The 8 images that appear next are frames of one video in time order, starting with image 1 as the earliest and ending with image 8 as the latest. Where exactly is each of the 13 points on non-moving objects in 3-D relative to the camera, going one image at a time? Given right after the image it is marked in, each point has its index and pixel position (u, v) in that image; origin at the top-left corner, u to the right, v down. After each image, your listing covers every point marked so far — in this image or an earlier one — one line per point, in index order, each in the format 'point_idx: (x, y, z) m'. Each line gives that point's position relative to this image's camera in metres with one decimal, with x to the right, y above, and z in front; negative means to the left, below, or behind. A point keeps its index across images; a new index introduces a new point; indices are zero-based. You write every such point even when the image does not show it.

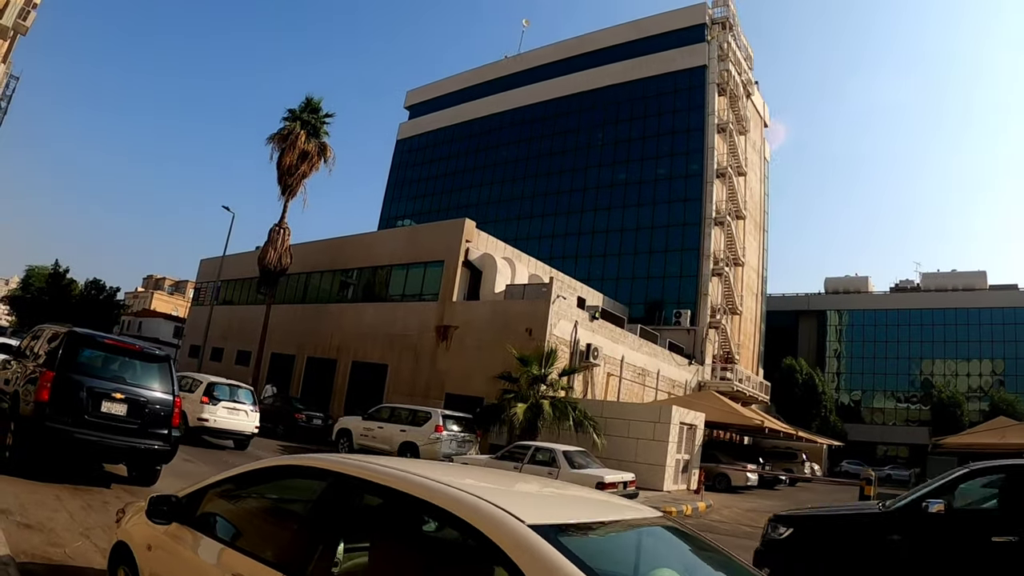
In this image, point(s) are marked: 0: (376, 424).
0: (-3.7, -3.7, +15.9) m
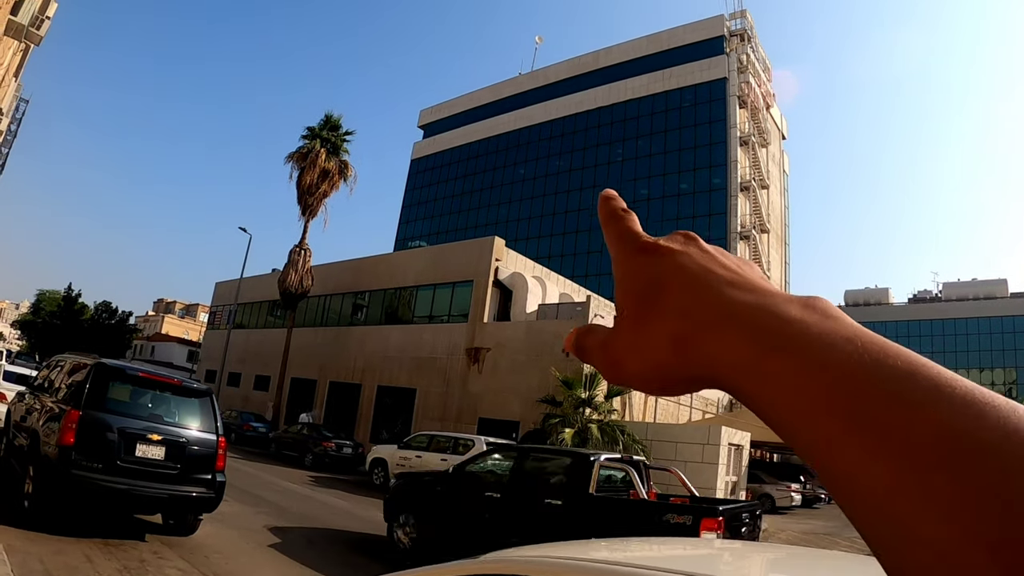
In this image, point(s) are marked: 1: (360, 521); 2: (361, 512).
0: (-2.5, -4.3, +14.9) m
1: (-2.9, -4.3, +10.9) m
2: (-3.1, -4.6, +12.0) m
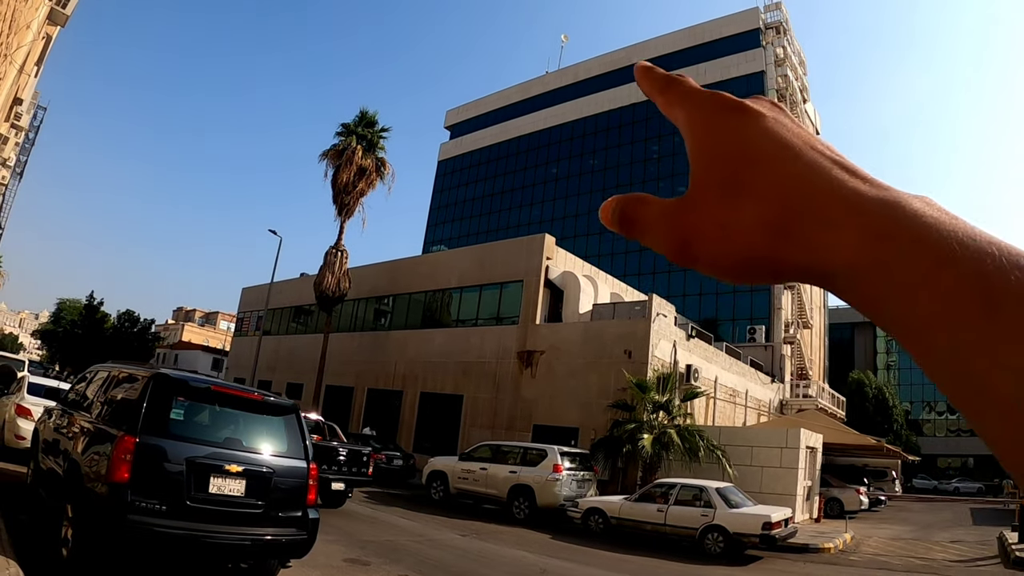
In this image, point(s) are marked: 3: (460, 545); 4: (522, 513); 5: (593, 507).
0: (-0.8, -4.2, +13.8) m
1: (-1.2, -4.3, +9.8) m
2: (-1.5, -4.6, +10.9) m
3: (-0.9, -4.4, +9.9) m
4: (+0.2, -4.9, +12.8) m
5: (+1.7, -4.7, +12.4) m
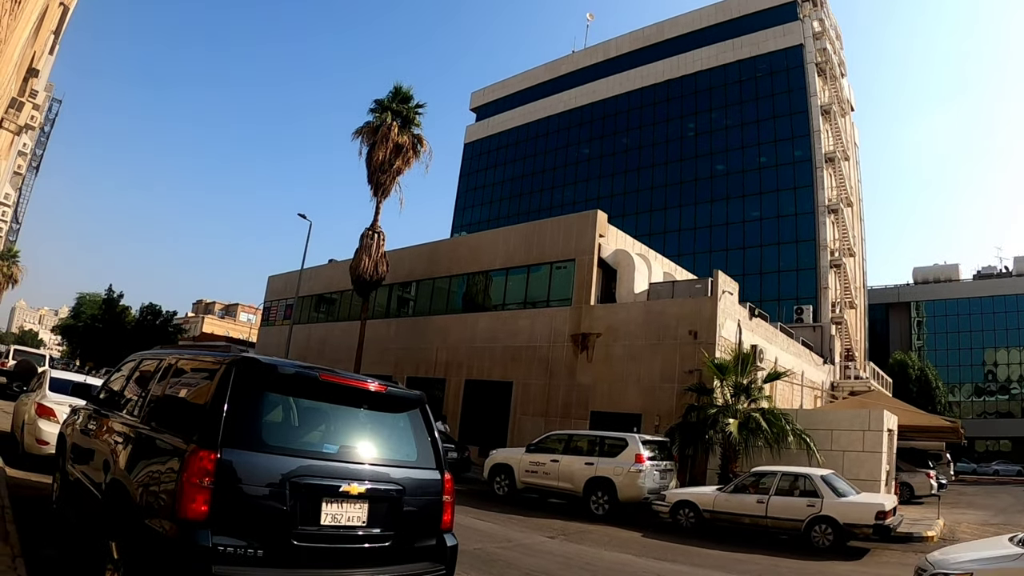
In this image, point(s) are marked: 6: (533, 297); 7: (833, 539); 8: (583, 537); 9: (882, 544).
0: (+0.8, -3.7, +12.8) m
1: (+0.3, -3.9, +8.8) m
2: (+0.1, -4.1, +9.9) m
3: (+0.6, -3.9, +8.9) m
4: (+1.8, -4.4, +11.8) m
5: (+3.3, -4.1, +11.4) m
6: (+0.6, -0.3, +19.2) m
7: (+5.6, -4.4, +10.2) m
8: (+1.2, -4.2, +10.0) m
9: (+7.5, -5.2, +11.8) m
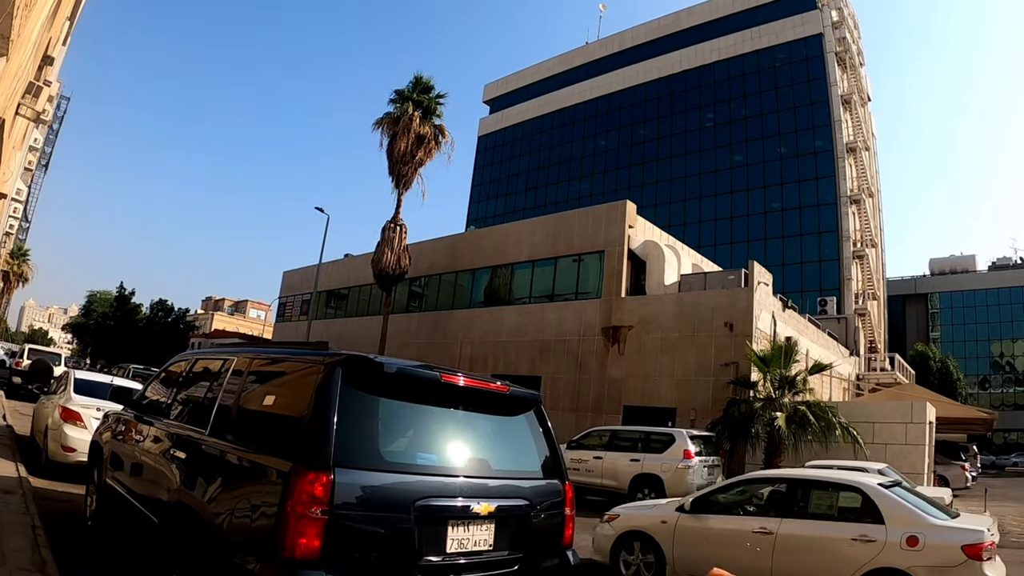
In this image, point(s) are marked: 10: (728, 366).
0: (+1.6, -3.5, +12.5) m
1: (+1.1, -3.7, +8.4) m
2: (+0.9, -3.9, +9.5) m
3: (+1.5, -3.8, +8.6) m
4: (+2.7, -4.2, +11.4) m
5: (+4.1, -3.9, +11.0) m
6: (+1.5, 0.0, +18.9) m
7: (+6.5, -4.2, +9.9) m
8: (+2.0, -4.1, +9.7) m
9: (+8.4, -5.0, +11.5) m
10: (+5.7, -2.0, +14.8) m
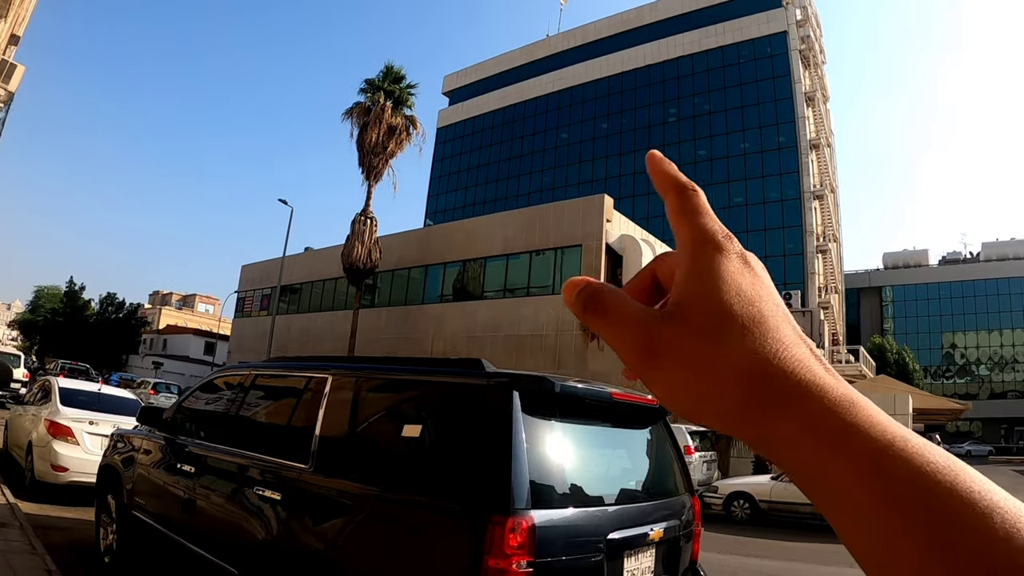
0: (+1.3, -3.4, +12.2) m
1: (+1.0, -3.6, +8.1) m
2: (+0.8, -3.9, +9.2) m
3: (+1.4, -3.7, +8.3) m
4: (+2.4, -4.1, +11.2) m
5: (+3.9, -3.8, +10.9) m
6: (+0.7, +0.2, +18.5) m
7: (+6.3, -4.1, +9.9) m
8: (+1.9, -4.0, +9.5) m
9: (+8.1, -4.9, +11.6) m
10: (+5.2, -1.9, +14.8) m
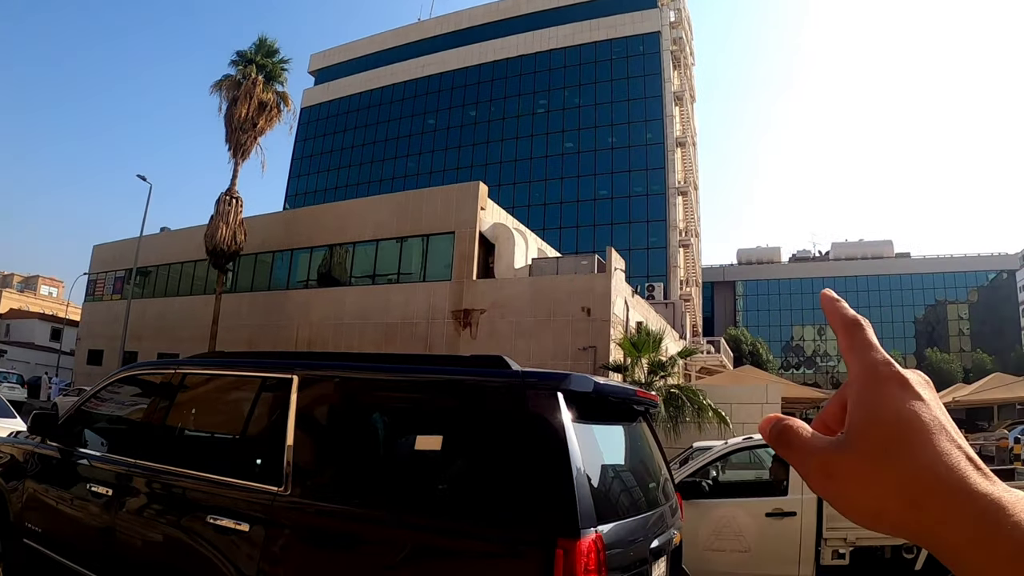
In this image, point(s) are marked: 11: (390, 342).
0: (-1.7, -3.1, +12.4) m
1: (-1.2, -3.4, +8.3) m
2: (-1.7, -3.6, +9.4) m
3: (-0.9, -3.5, +8.6) m
4: (-0.4, -3.9, +11.6) m
5: (+1.1, -3.6, +11.5) m
6: (-3.2, +0.6, +18.5) m
7: (+3.6, -4.0, +11.0) m
8: (-0.6, -3.8, +9.8) m
9: (+5.1, -4.7, +13.0) m
10: (+1.8, -1.6, +15.5) m
11: (-3.7, -1.6, +18.1) m
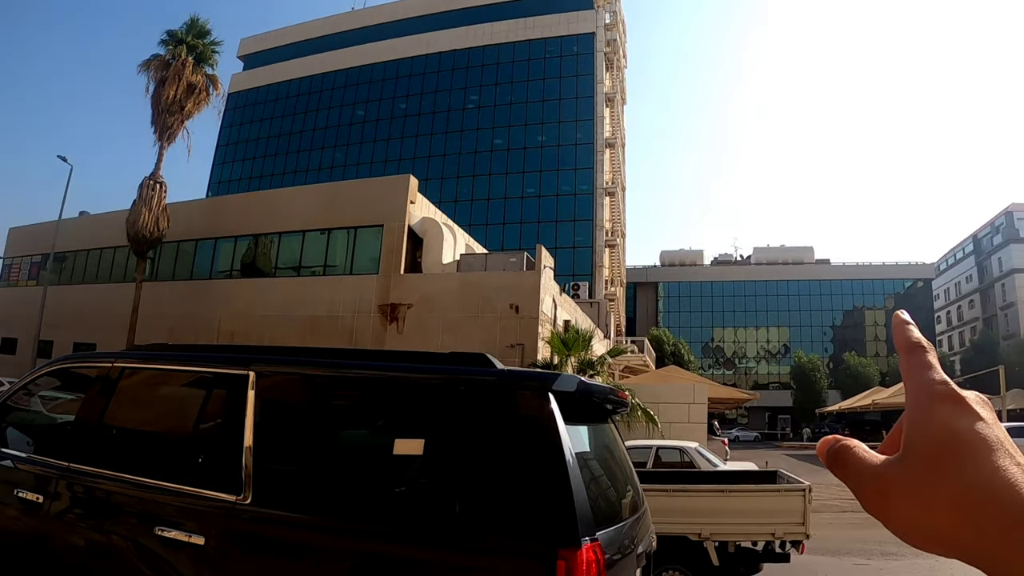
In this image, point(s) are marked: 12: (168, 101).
0: (-3.5, -3.0, +12.6) m
1: (-2.8, -3.3, +8.6) m
2: (-3.3, -3.5, +9.6) m
3: (-2.5, -3.4, +8.9) m
4: (-2.3, -3.7, +12.0) m
5: (-0.7, -3.5, +12.0) m
6: (-5.5, +0.8, +18.6) m
7: (+1.8, -3.9, +11.7) m
8: (-2.3, -3.6, +10.1) m
9: (+3.1, -4.7, +13.8) m
10: (-0.3, -1.5, +16.1) m
11: (-5.9, -1.4, +18.1) m
12: (-11.0, +5.8, +18.4) m
